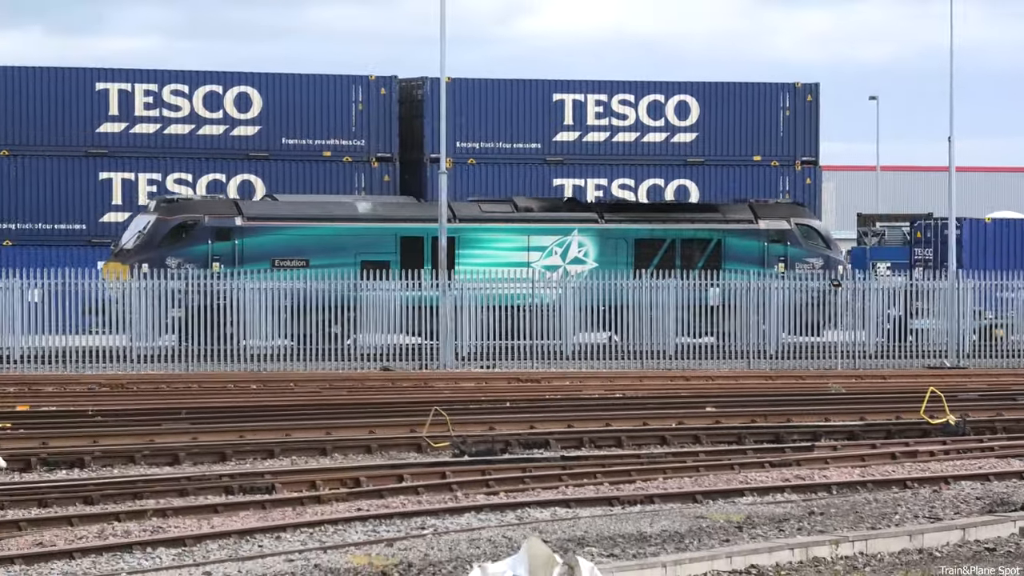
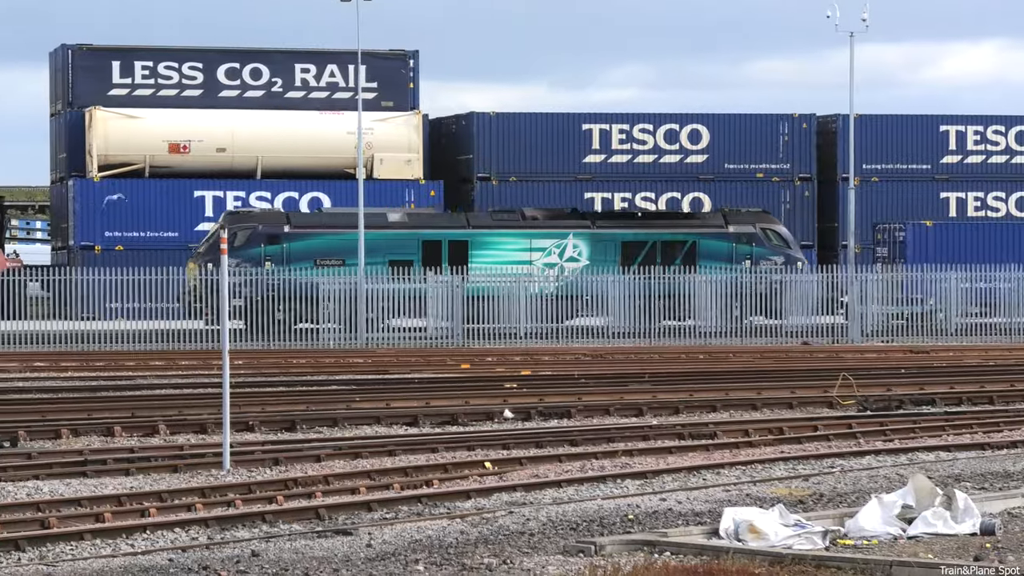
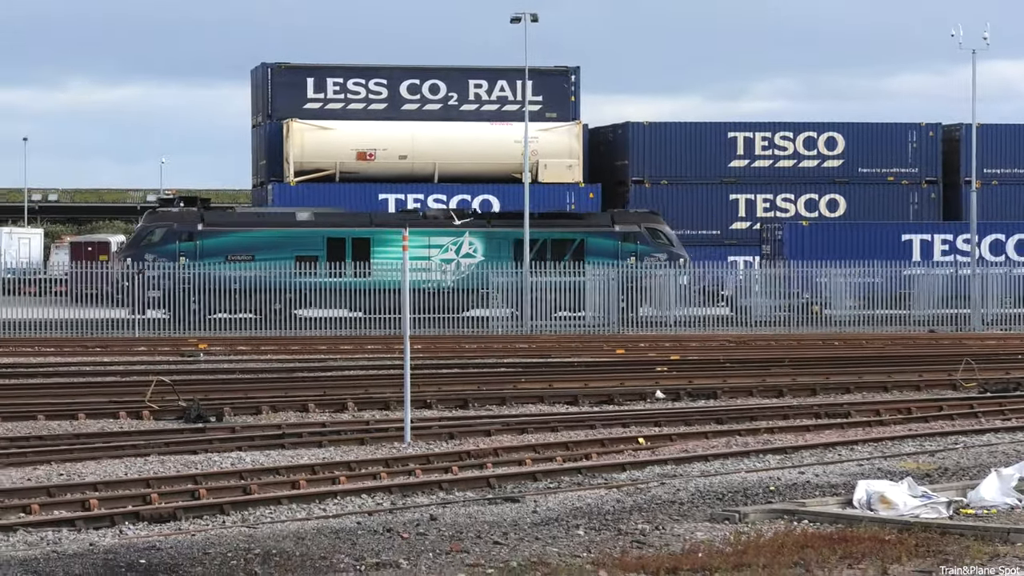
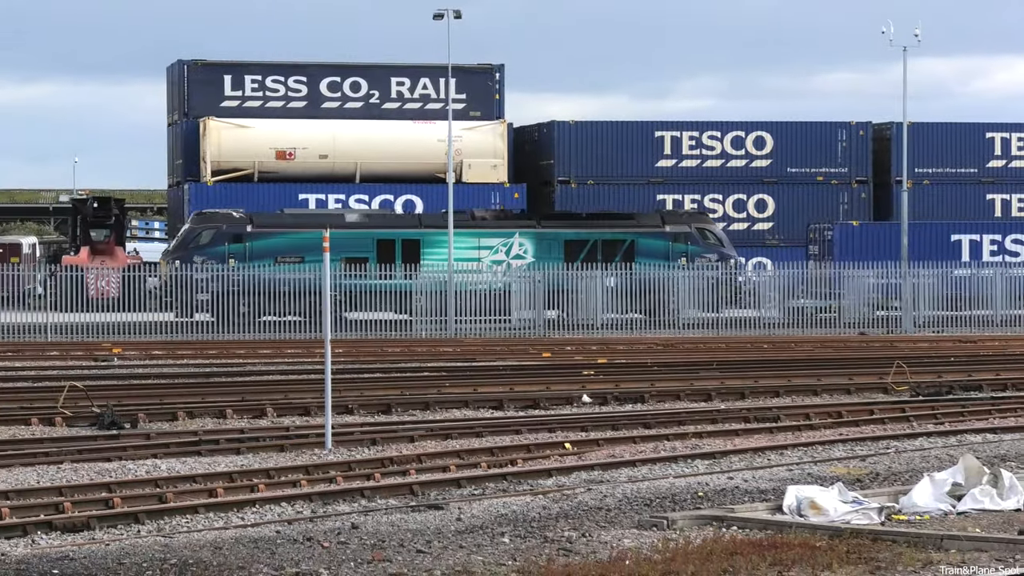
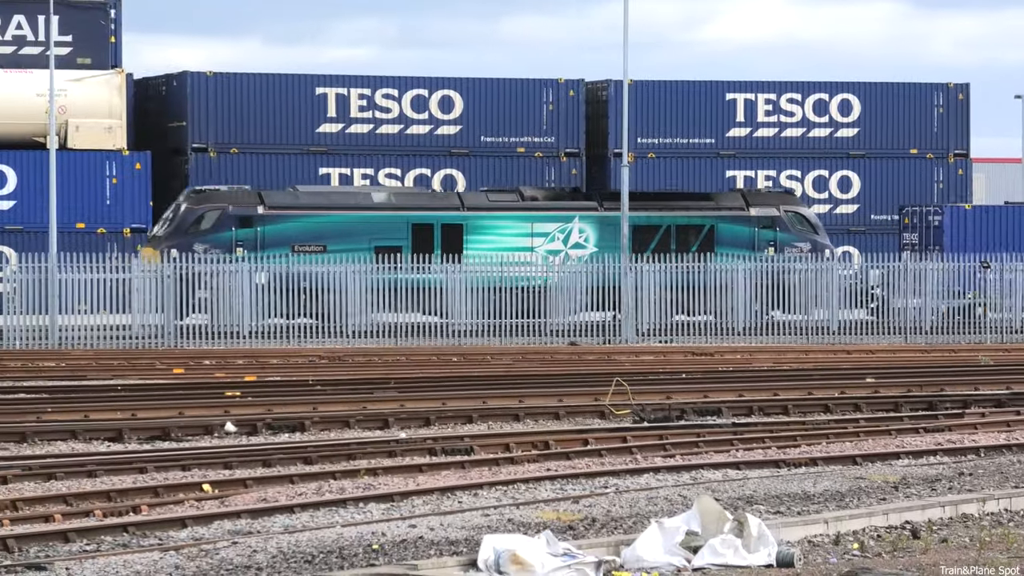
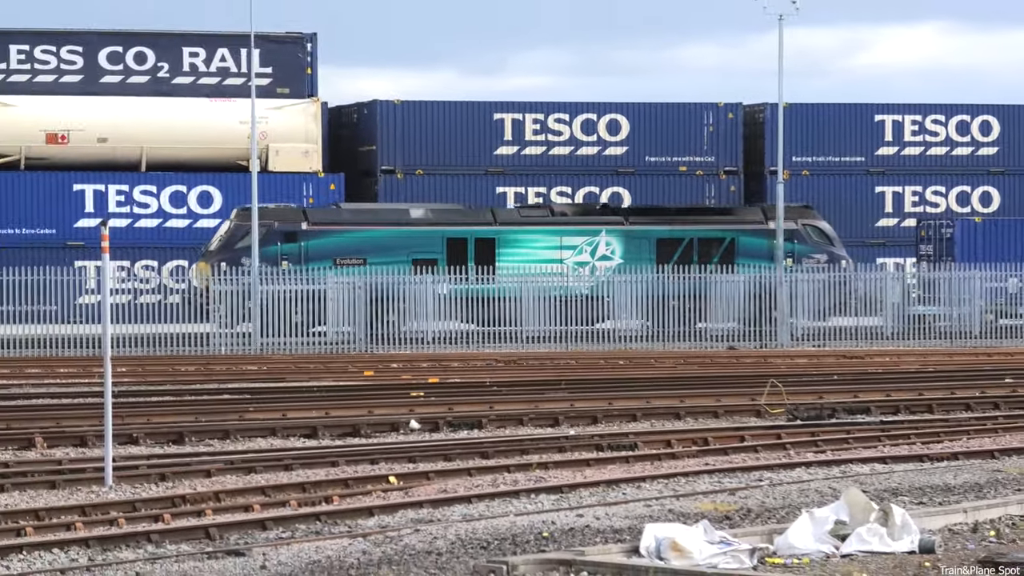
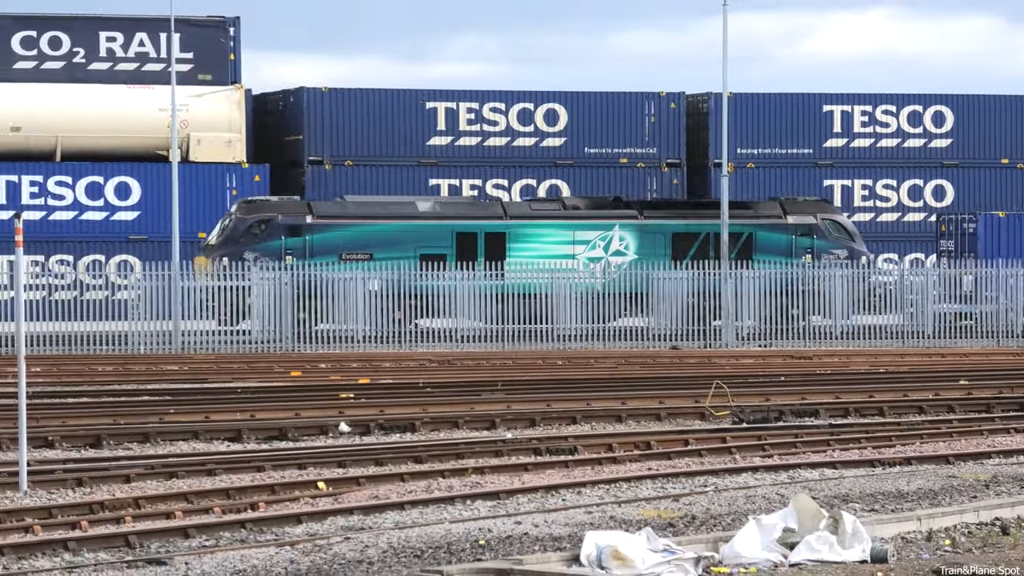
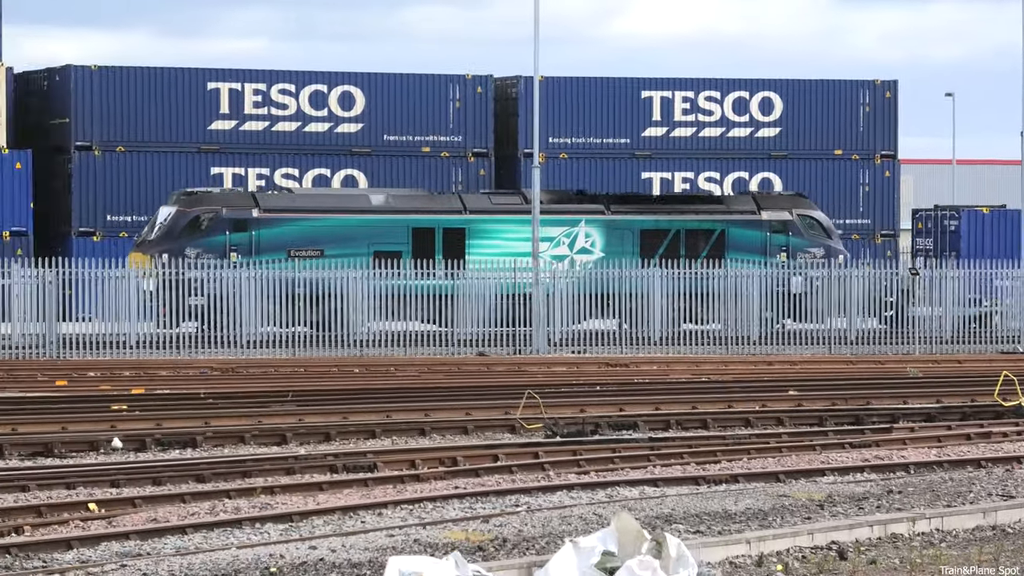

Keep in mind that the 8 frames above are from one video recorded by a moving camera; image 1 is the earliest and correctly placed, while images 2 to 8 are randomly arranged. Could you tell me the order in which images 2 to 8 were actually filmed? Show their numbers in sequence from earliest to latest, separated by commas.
8, 5, 7, 6, 2, 4, 3
